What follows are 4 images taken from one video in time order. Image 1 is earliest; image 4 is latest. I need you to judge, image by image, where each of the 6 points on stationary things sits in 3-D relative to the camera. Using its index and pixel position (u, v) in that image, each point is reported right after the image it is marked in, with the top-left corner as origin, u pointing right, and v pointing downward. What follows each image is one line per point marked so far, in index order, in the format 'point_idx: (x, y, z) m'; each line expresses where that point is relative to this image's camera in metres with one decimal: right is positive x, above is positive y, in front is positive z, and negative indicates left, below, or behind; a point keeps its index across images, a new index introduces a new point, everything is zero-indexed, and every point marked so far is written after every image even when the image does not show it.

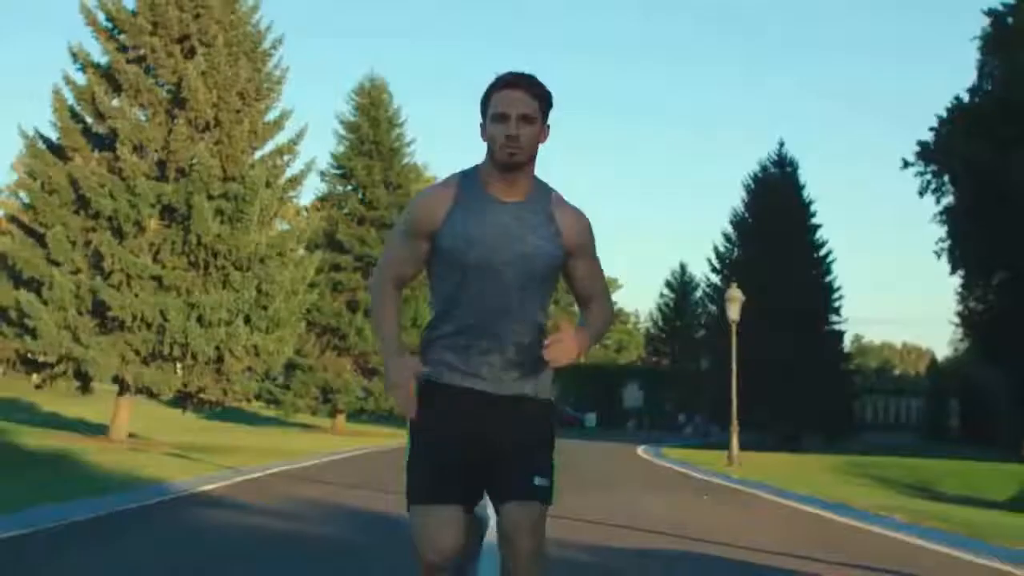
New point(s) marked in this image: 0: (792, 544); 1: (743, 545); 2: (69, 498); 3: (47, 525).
0: (+2.5, -2.3, +13.9) m
1: (+2.1, -2.3, +13.8) m
2: (-4.9, -2.3, +16.4) m
3: (-4.1, -2.0, +12.8) m
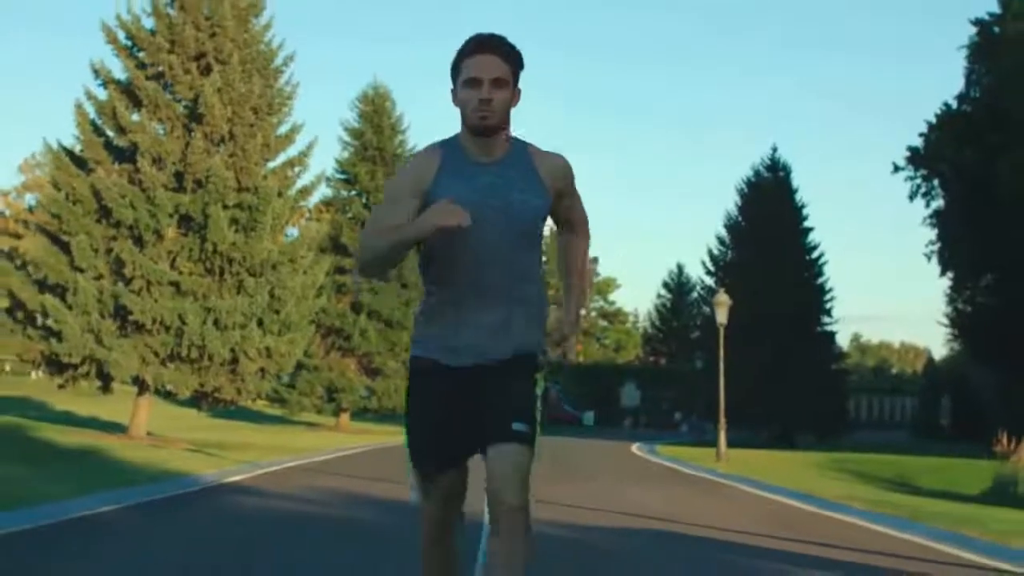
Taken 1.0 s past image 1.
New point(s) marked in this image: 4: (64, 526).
0: (+2.5, -2.3, +14.3) m
1: (+2.1, -2.3, +14.2) m
2: (-4.9, -2.3, +16.8) m
3: (-4.1, -2.0, +13.2) m
4: (-3.6, -1.9, +11.9) m
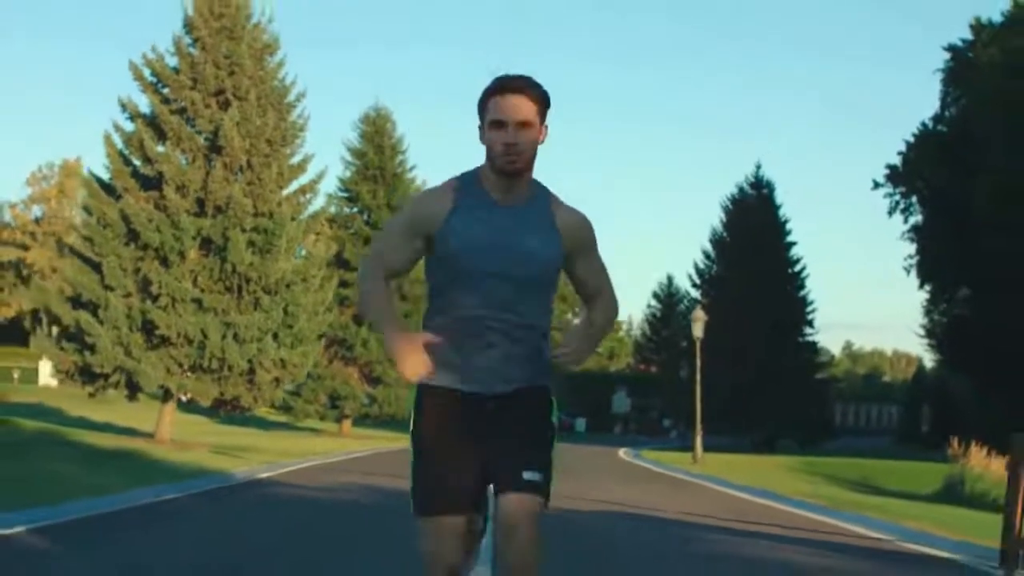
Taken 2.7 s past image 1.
0: (+2.5, -2.5, +15.1) m
1: (+2.0, -2.4, +15.0) m
2: (-5.0, -2.4, +17.6) m
3: (-4.1, -2.2, +14.0) m
4: (-3.7, -2.0, +12.6) m
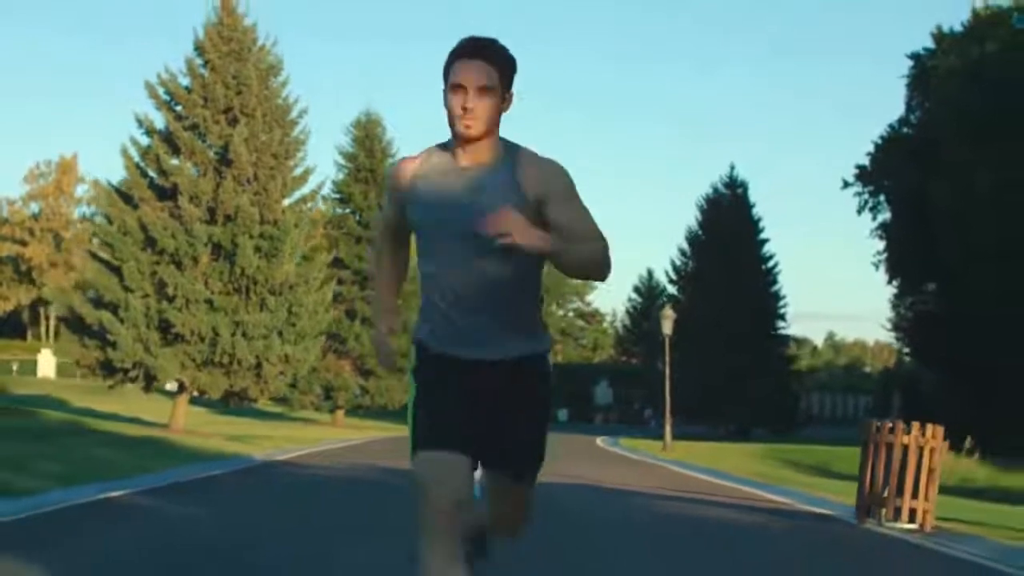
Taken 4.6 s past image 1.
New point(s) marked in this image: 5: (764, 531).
0: (+2.3, -2.4, +16.0) m
1: (+1.9, -2.4, +15.9) m
2: (-5.2, -2.4, +18.4) m
3: (-4.3, -2.1, +14.8) m
4: (-3.8, -2.0, +13.5) m
5: (+2.1, -2.1, +12.4) m
